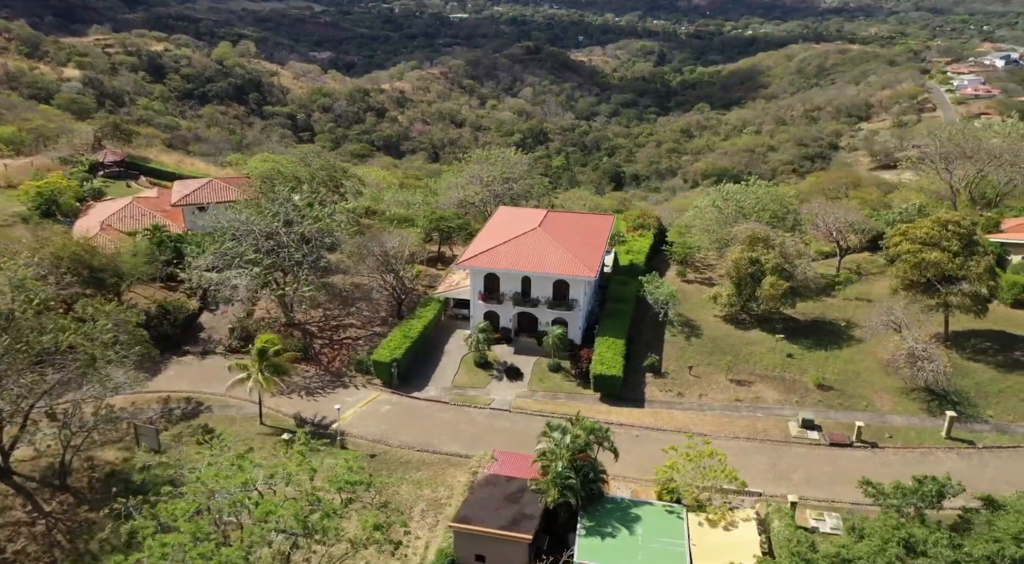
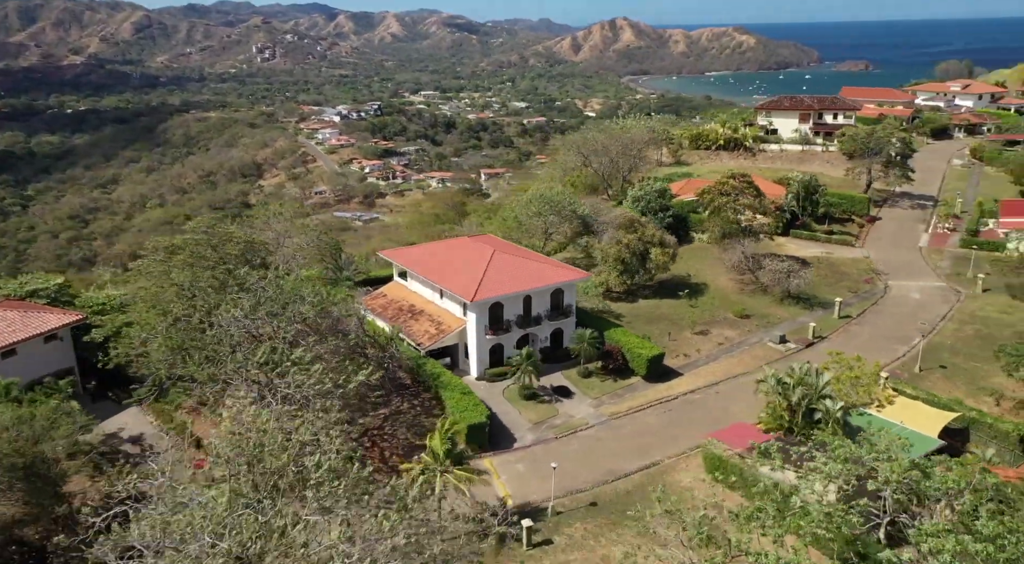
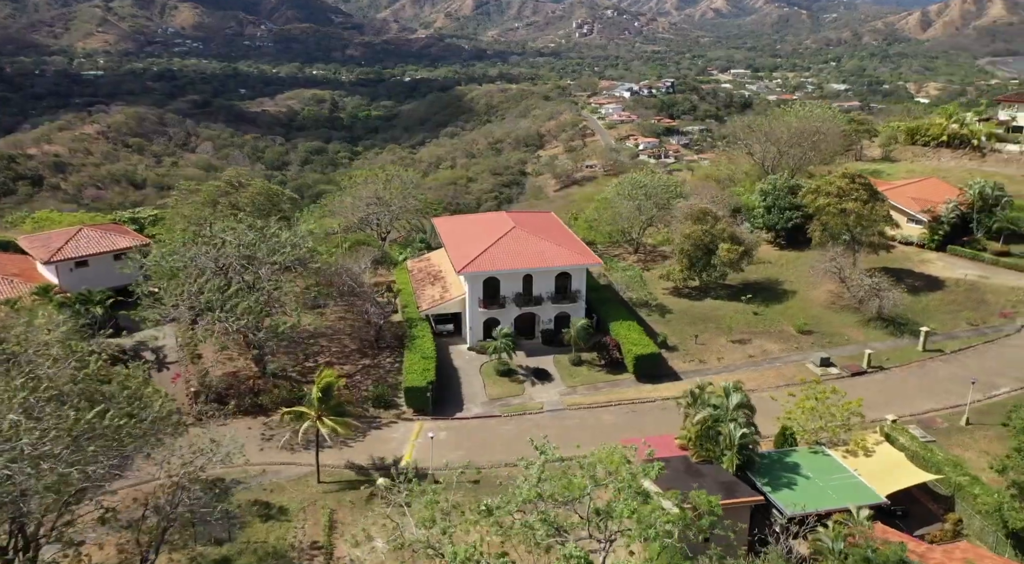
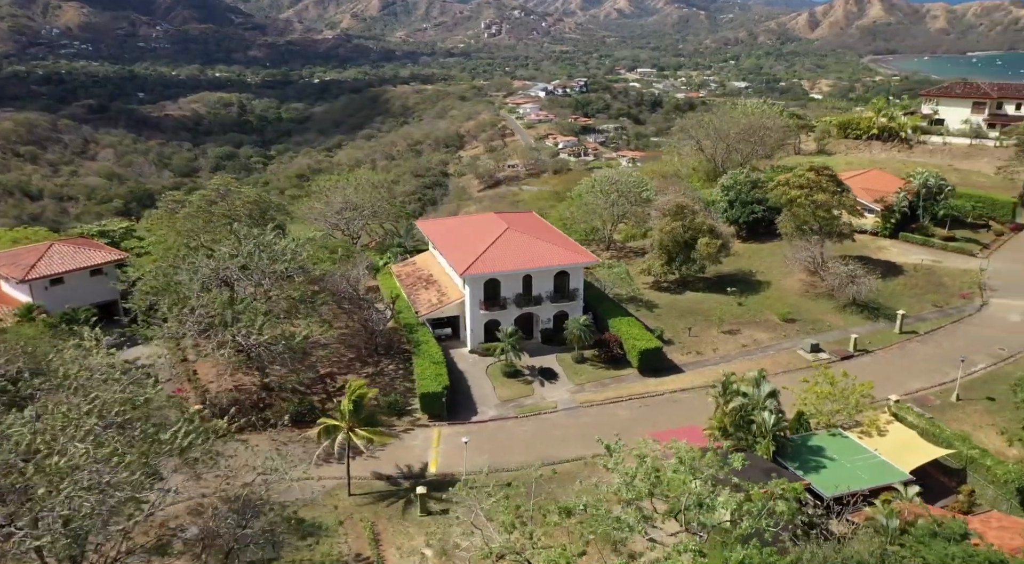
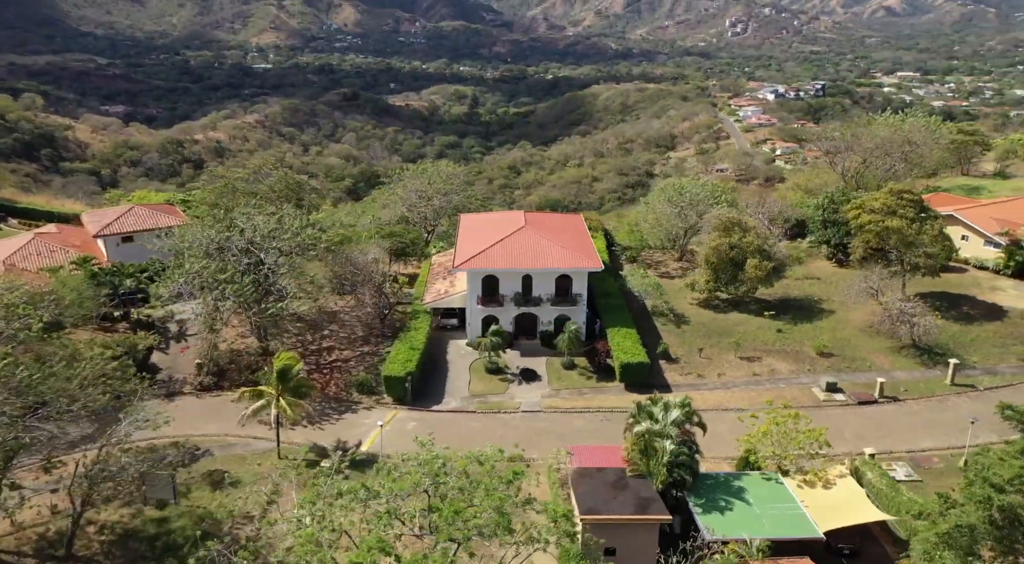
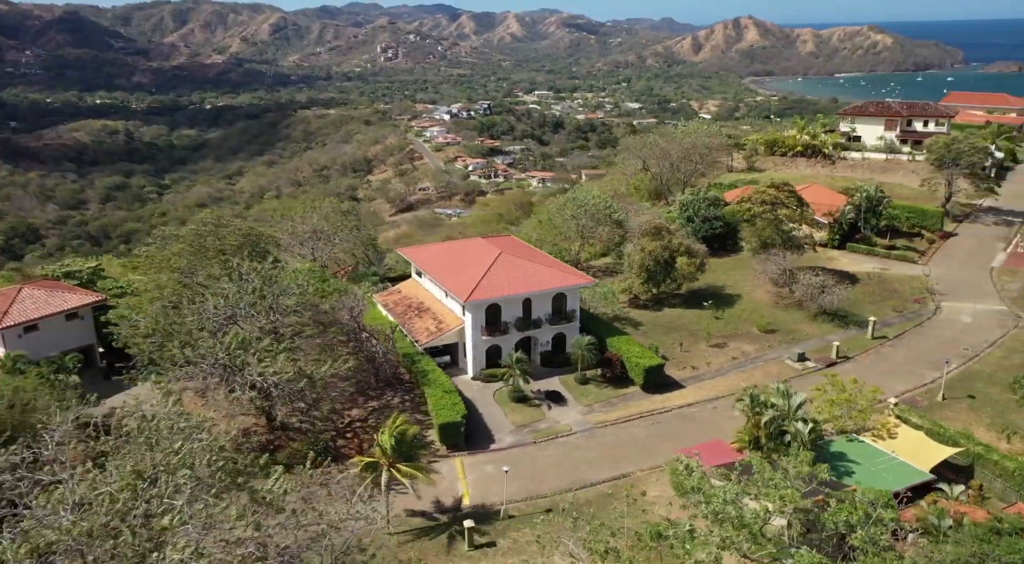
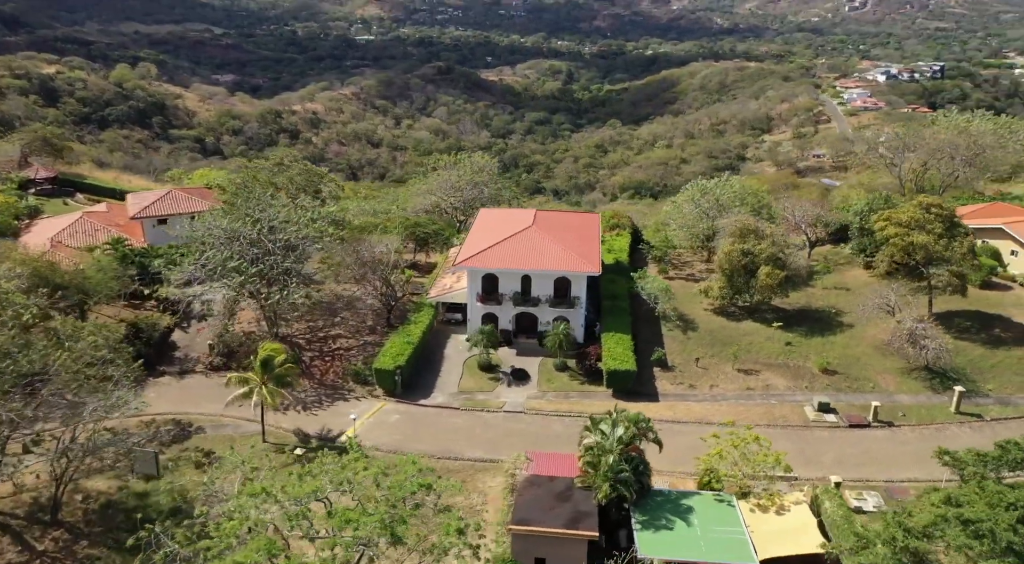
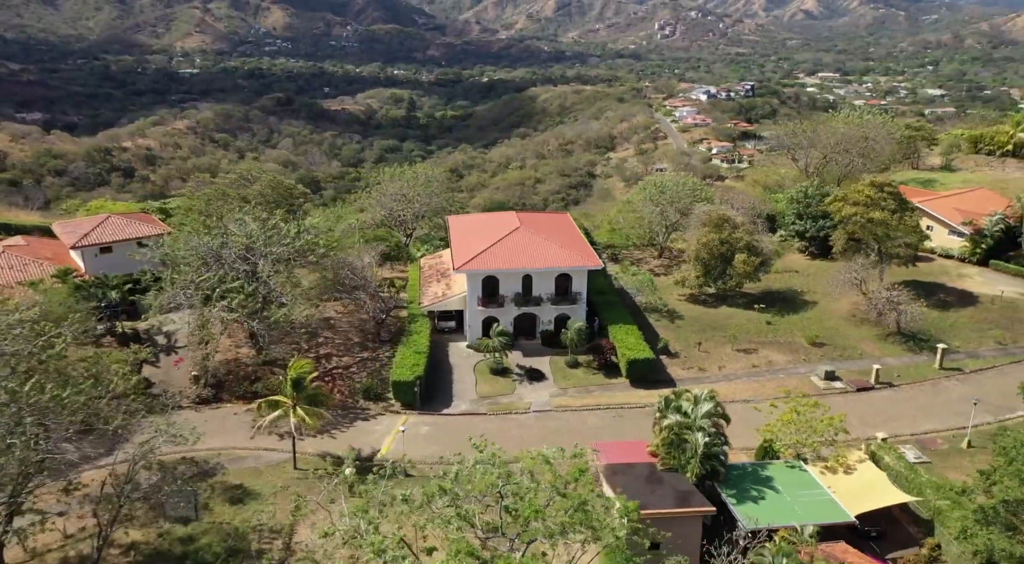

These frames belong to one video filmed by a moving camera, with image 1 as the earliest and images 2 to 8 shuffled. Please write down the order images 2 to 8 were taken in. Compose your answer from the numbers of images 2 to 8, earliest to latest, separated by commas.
7, 5, 8, 3, 4, 6, 2
